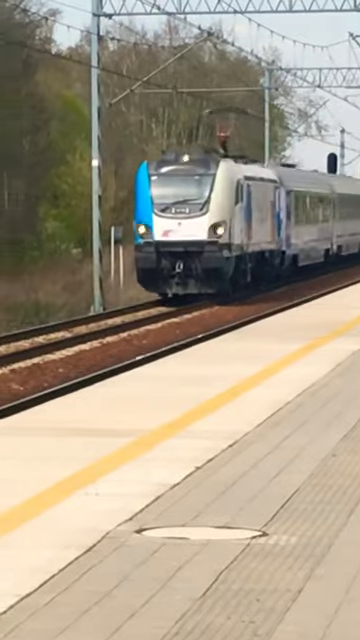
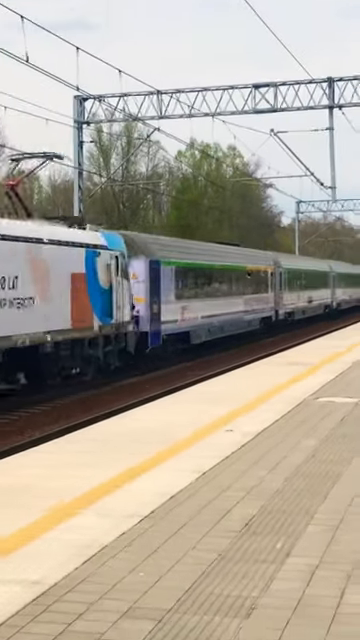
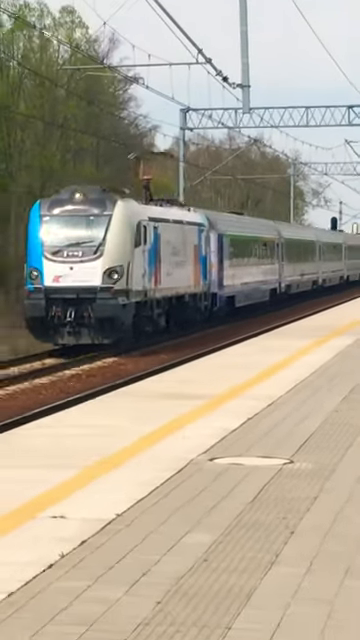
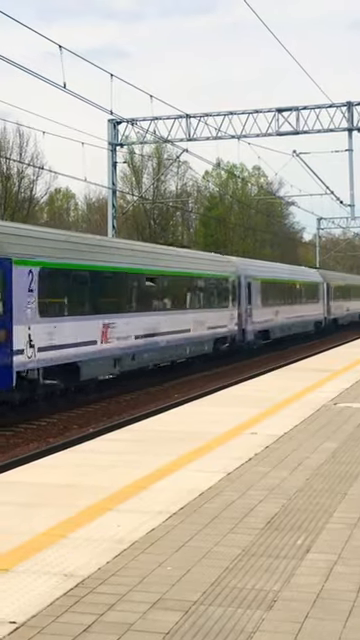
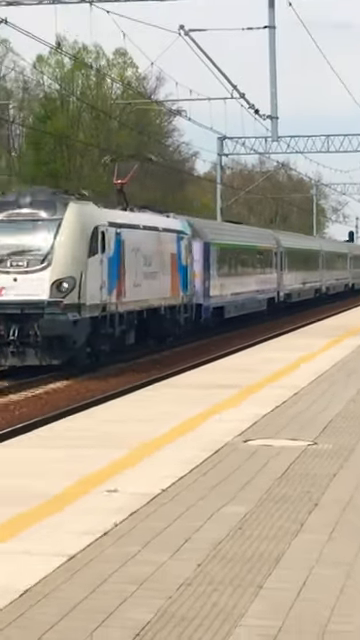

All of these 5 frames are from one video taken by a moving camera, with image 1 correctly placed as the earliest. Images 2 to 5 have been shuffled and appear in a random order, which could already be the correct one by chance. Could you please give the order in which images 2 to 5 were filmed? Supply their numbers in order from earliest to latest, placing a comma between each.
3, 5, 2, 4
